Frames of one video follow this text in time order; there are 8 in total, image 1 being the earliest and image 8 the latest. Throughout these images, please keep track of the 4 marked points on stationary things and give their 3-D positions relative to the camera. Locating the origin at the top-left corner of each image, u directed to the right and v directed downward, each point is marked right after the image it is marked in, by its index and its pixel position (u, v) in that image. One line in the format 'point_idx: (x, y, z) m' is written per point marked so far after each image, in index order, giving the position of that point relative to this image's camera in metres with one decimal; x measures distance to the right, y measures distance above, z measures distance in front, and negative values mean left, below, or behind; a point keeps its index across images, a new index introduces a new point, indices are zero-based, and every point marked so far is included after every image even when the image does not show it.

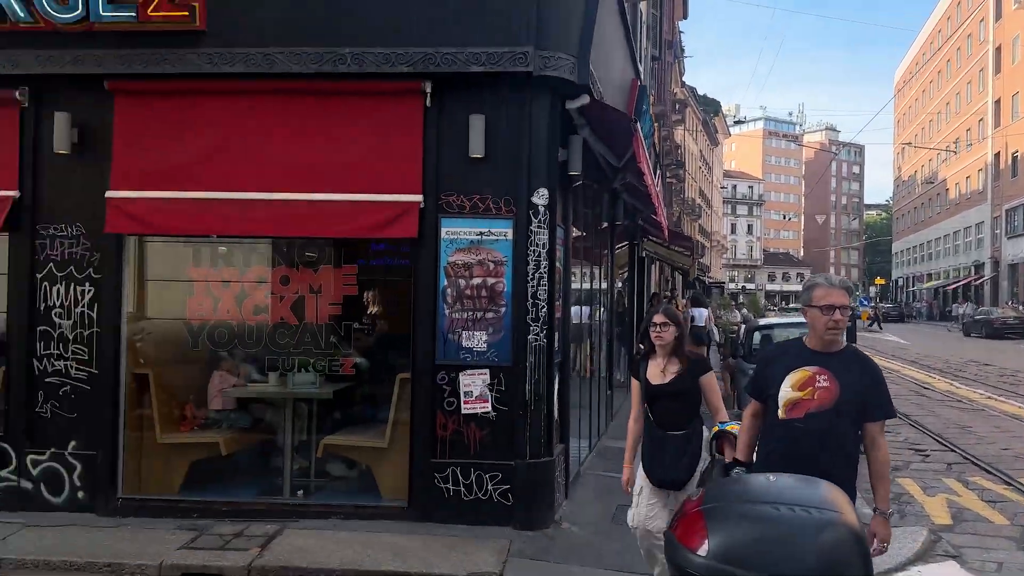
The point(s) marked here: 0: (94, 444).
0: (-3.3, -1.2, +6.3) m
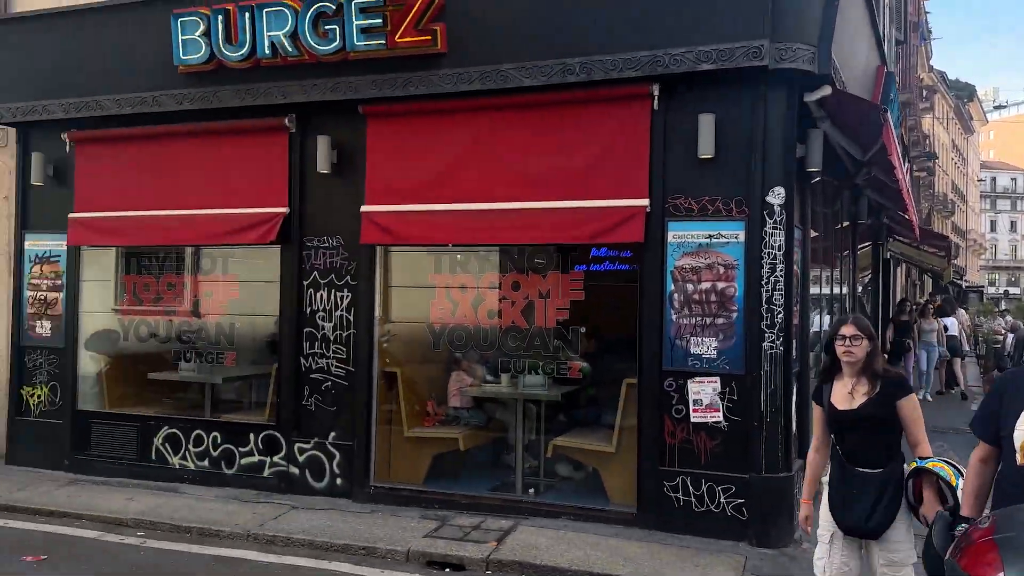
0: (-1.4, -1.3, +6.9) m
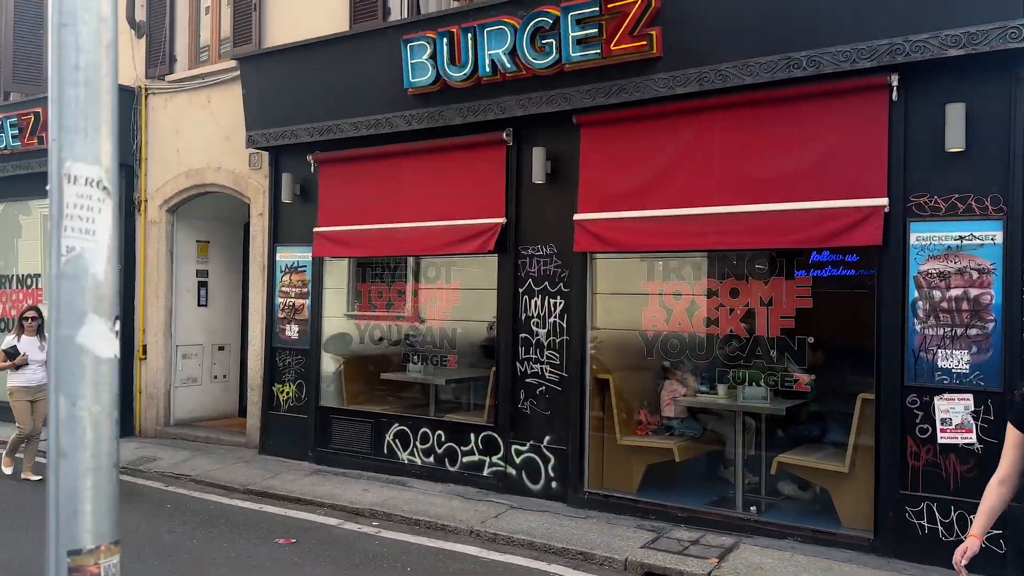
0: (+0.5, -1.3, +7.0) m
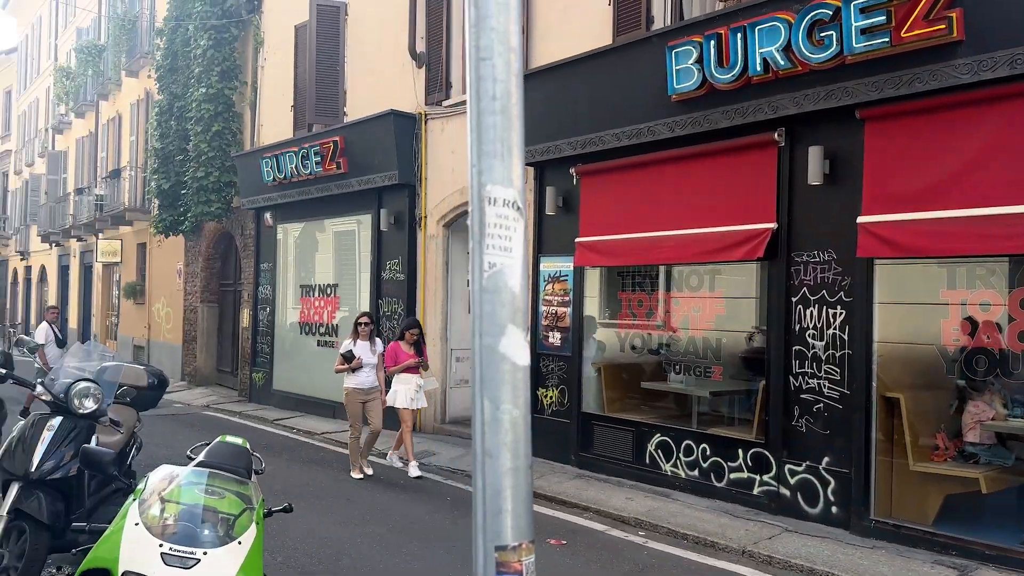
0: (+2.7, -1.4, +6.5) m
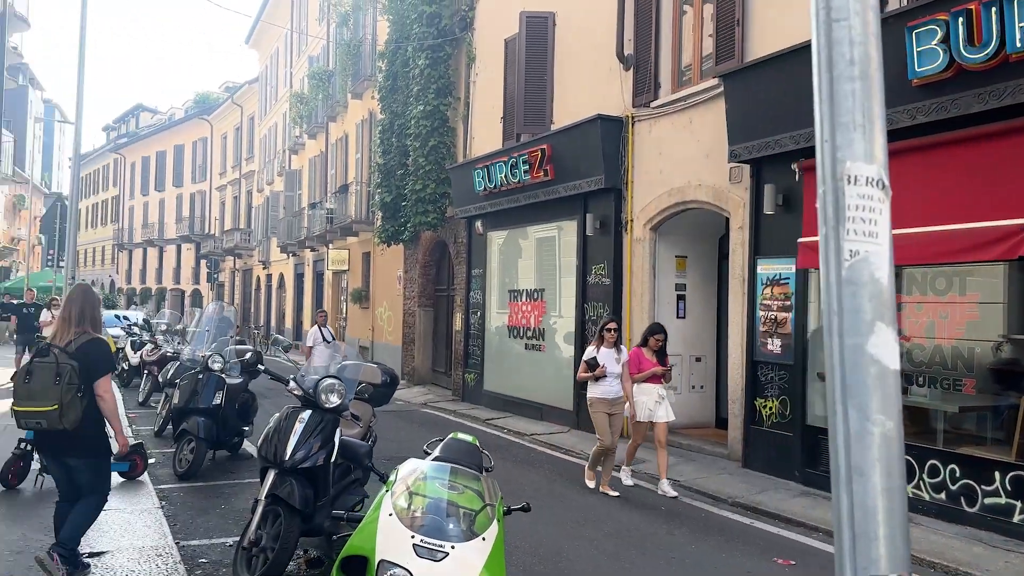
0: (+4.3, -1.4, +5.5) m
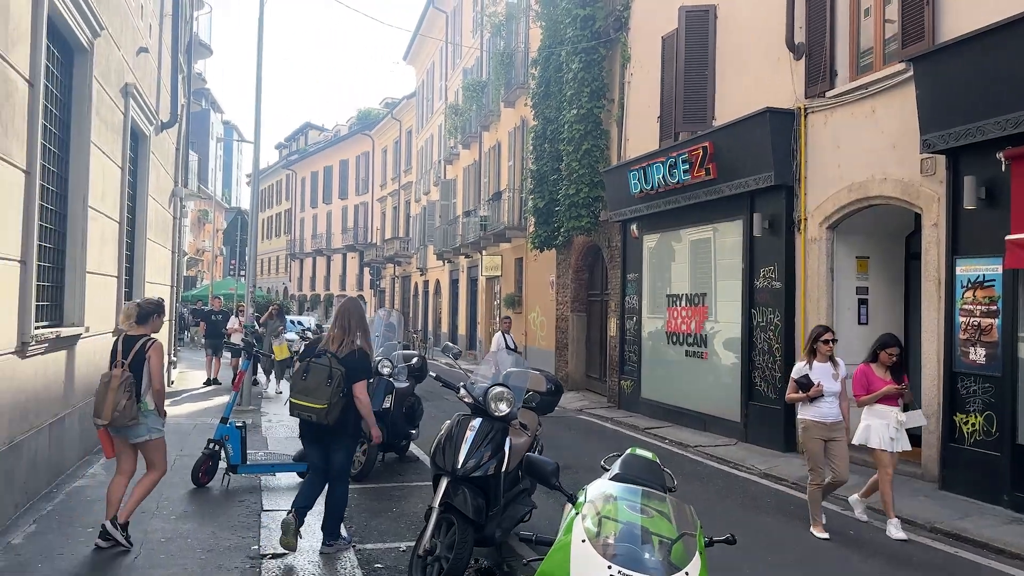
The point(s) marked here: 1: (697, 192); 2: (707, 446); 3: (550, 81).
0: (+5.4, -1.4, +4.4) m
1: (+2.7, +1.4, +11.7) m
2: (+2.6, -2.1, +10.5) m
3: (+0.8, +4.3, +16.7) m
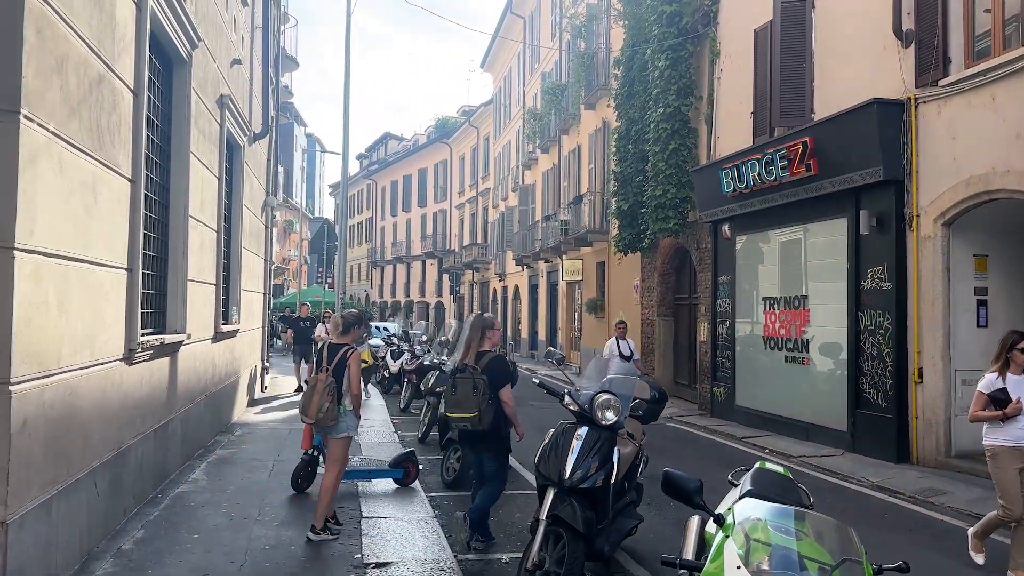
0: (+6.0, -1.4, +3.6) m
1: (+4.0, +1.4, +11.2) m
2: (+3.7, -2.1, +9.9) m
3: (+2.5, +4.2, +16.4) m
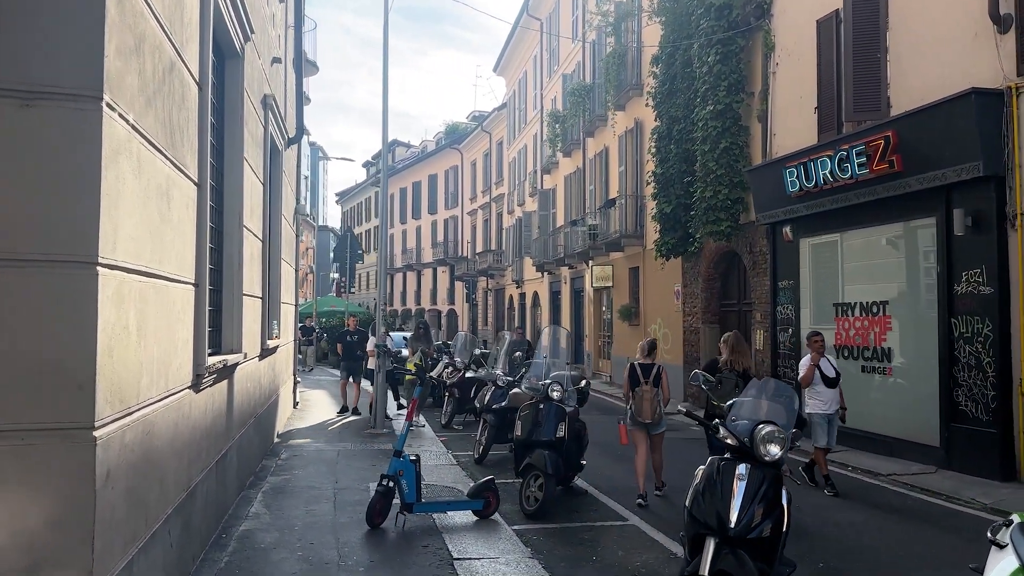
0: (+6.7, -1.4, +2.9) m
1: (+4.7, +1.3, +10.5) m
2: (+4.5, -2.1, +9.2) m
3: (+3.2, +4.1, +15.7) m
